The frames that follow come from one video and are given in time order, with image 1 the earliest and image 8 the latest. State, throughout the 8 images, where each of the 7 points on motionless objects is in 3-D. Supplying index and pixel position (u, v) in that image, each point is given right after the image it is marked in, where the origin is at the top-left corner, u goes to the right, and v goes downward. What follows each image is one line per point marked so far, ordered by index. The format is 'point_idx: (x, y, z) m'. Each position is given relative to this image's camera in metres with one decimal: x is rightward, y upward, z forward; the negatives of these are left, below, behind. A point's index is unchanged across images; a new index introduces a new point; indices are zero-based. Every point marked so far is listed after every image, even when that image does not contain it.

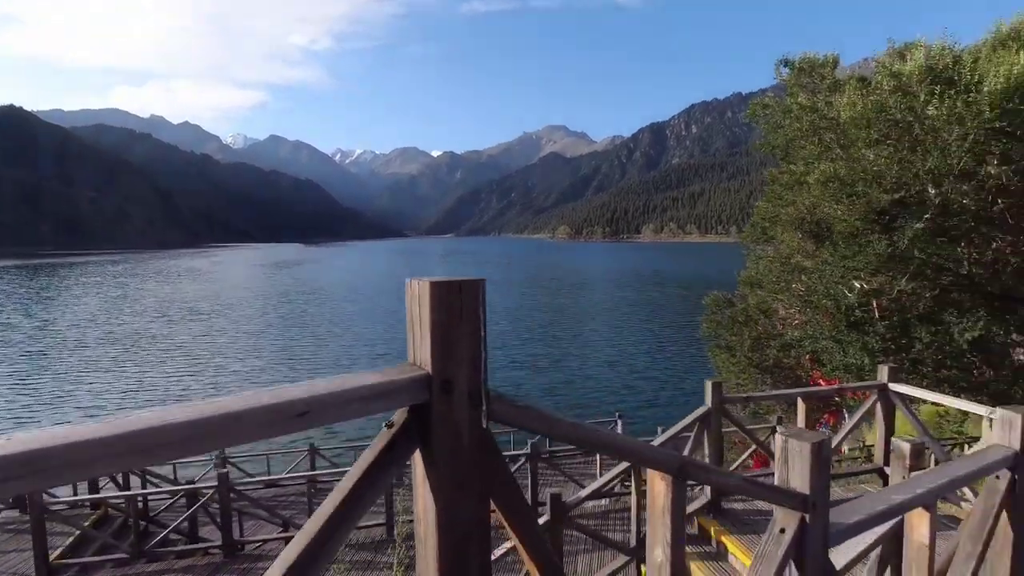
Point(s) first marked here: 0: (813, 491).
0: (+1.2, -0.8, +2.3) m
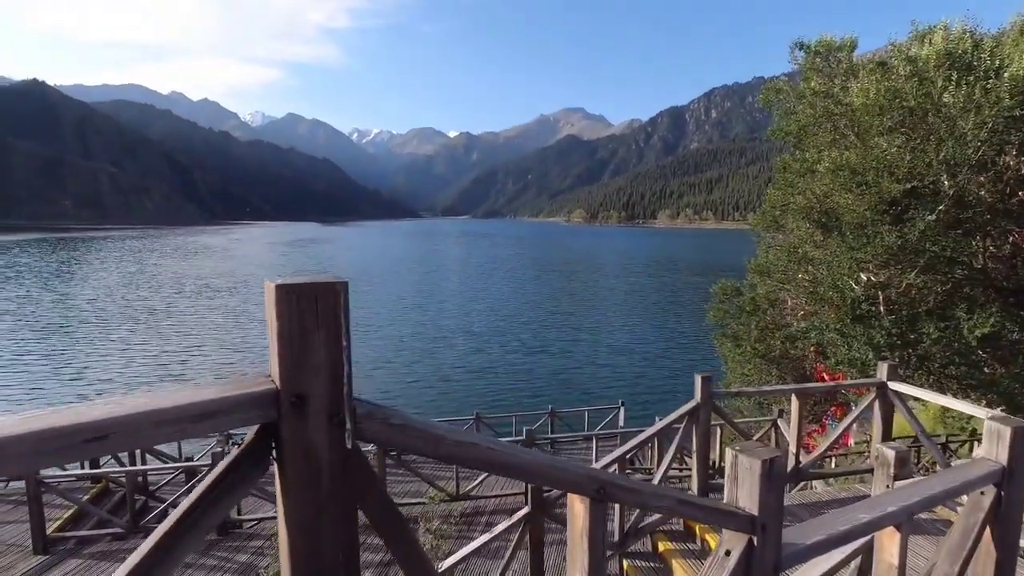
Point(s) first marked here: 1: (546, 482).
0: (+0.9, -0.8, +2.1) m
1: (+0.1, -0.5, +1.7) m
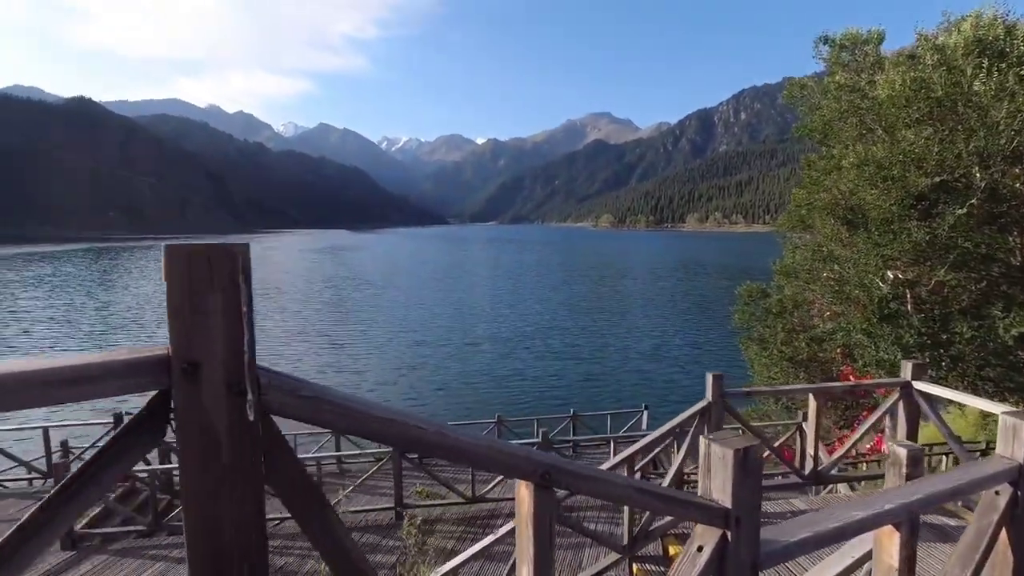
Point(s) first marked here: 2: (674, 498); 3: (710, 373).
0: (+0.7, -0.7, +2.0) m
1: (-0.1, -0.5, +1.6) m
2: (+0.5, -0.7, +1.9) m
3: (+2.1, -0.9, +6.4) m
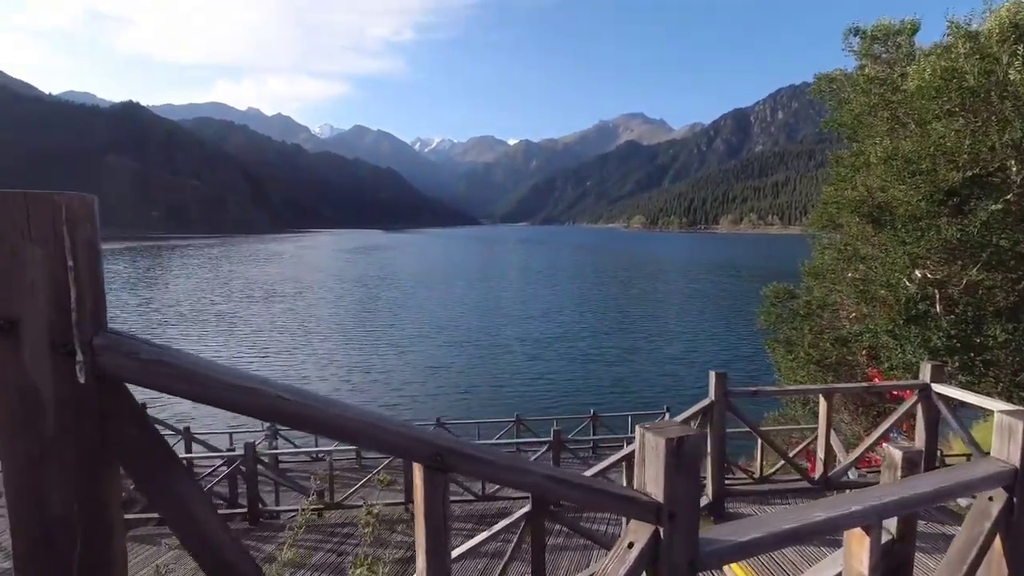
0: (+0.5, -0.6, +1.8) m
1: (-0.4, -0.4, +1.5) m
2: (+0.2, -0.6, +1.7) m
3: (+2.1, -0.9, +6.2) m
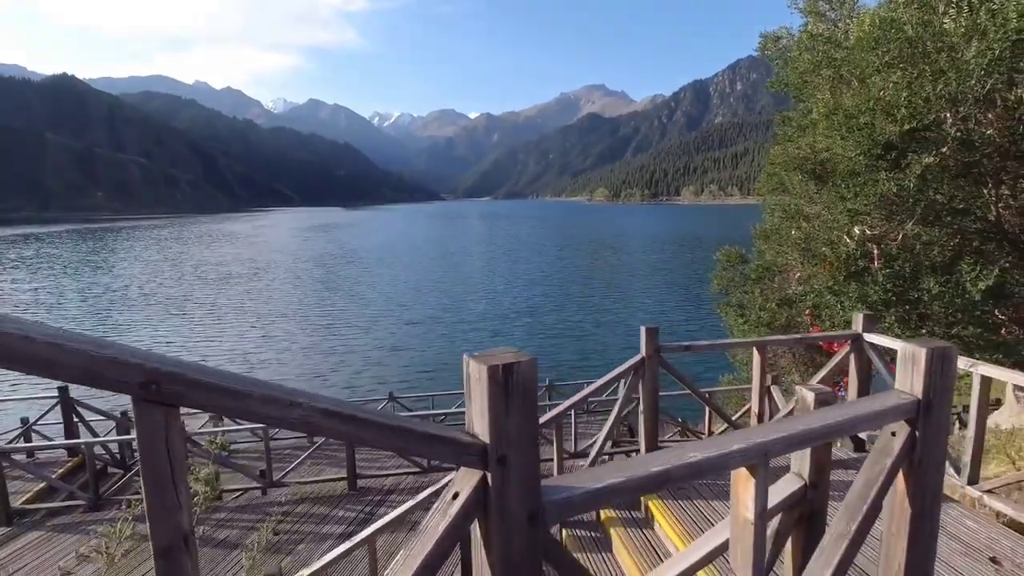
0: (0.0, -0.4, +1.5) m
1: (-0.9, -0.2, +1.1) m
2: (-0.3, -0.3, +1.4) m
3: (+1.3, -0.4, +5.9) m
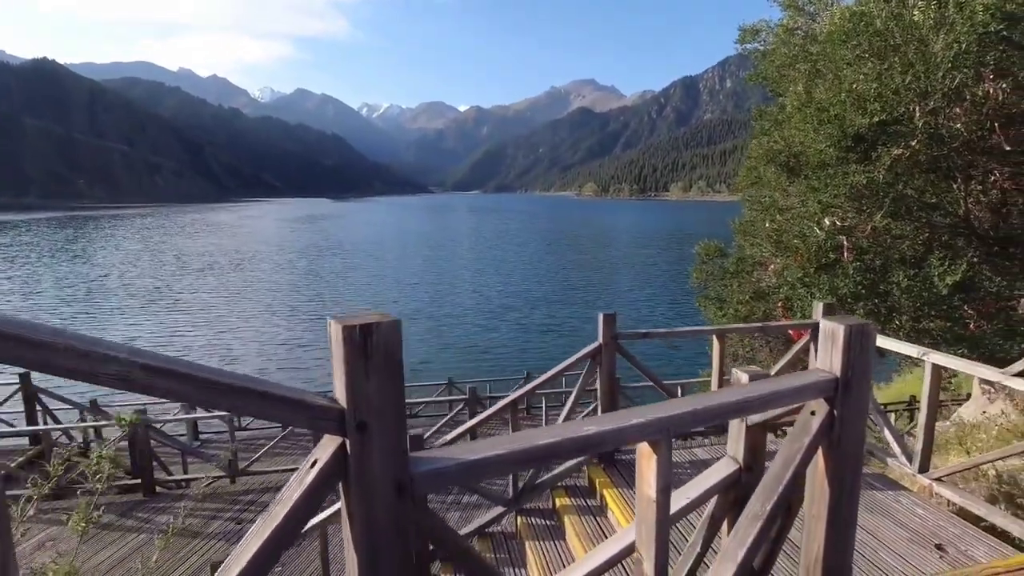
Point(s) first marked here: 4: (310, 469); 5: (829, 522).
0: (-0.4, -0.3, +1.5) m
1: (-1.2, 0.0, +1.0) m
2: (-0.6, -0.2, +1.3) m
3: (+0.9, -0.2, +5.9) m
4: (-0.5, -0.5, +1.5) m
5: (+1.3, -1.0, +2.5) m
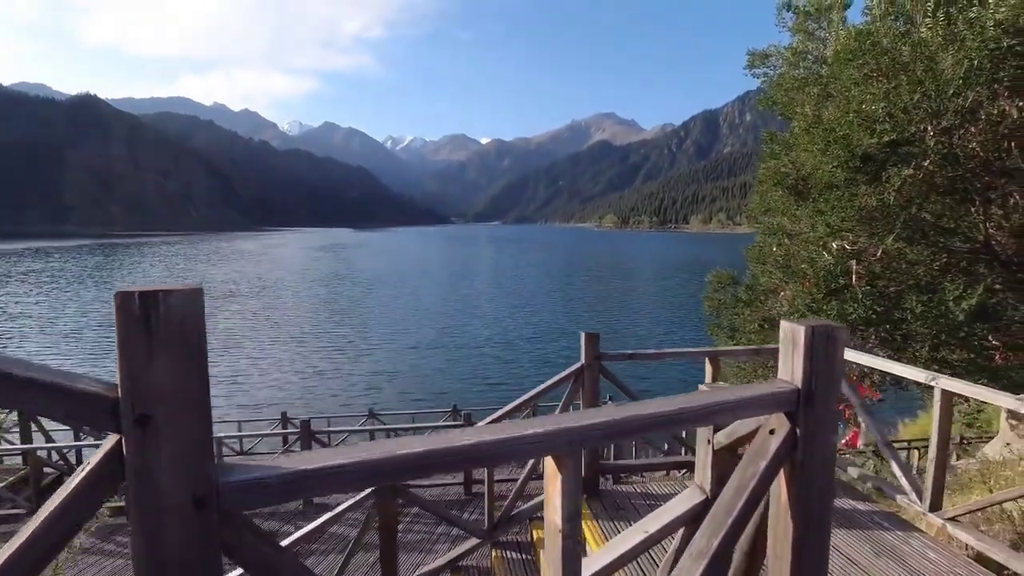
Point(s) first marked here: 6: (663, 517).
0: (-0.7, -0.2, +1.2) m
1: (-1.6, +0.1, +0.7) m
2: (-1.0, -0.1, +1.0) m
3: (+0.7, -0.4, +5.5) m
4: (-0.9, -0.4, +1.2) m
5: (+1.0, -1.0, +2.1) m
6: (+0.6, -1.0, +2.5) m
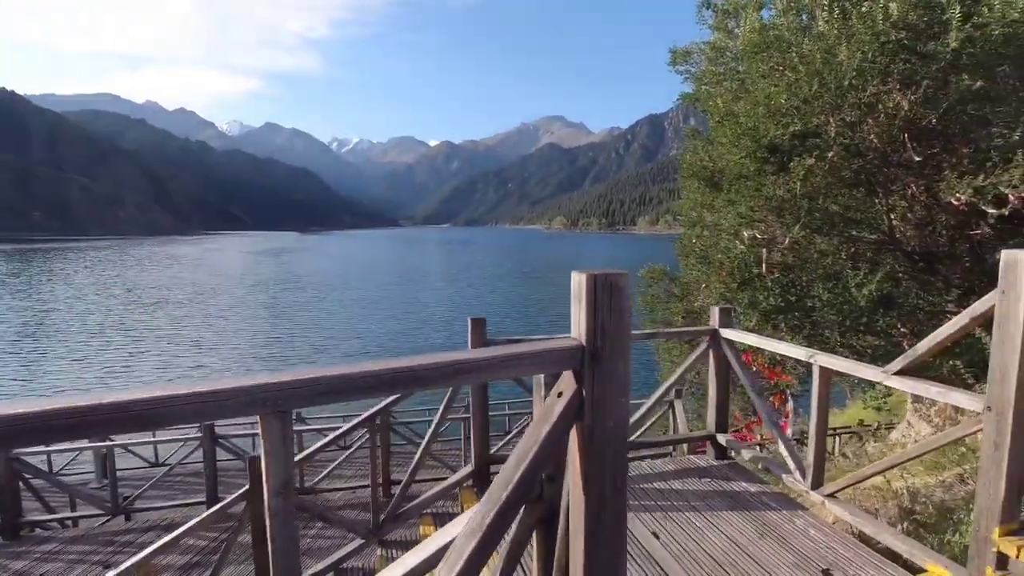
0: (-1.4, -0.1, +0.8) m
1: (-2.2, +0.2, +0.4) m
2: (-1.6, 0.0, +0.7) m
3: (-0.4, -0.3, +5.3) m
4: (-1.5, -0.2, +0.9) m
5: (+0.2, -0.8, +1.9) m
6: (-0.2, -0.8, +2.3) m
